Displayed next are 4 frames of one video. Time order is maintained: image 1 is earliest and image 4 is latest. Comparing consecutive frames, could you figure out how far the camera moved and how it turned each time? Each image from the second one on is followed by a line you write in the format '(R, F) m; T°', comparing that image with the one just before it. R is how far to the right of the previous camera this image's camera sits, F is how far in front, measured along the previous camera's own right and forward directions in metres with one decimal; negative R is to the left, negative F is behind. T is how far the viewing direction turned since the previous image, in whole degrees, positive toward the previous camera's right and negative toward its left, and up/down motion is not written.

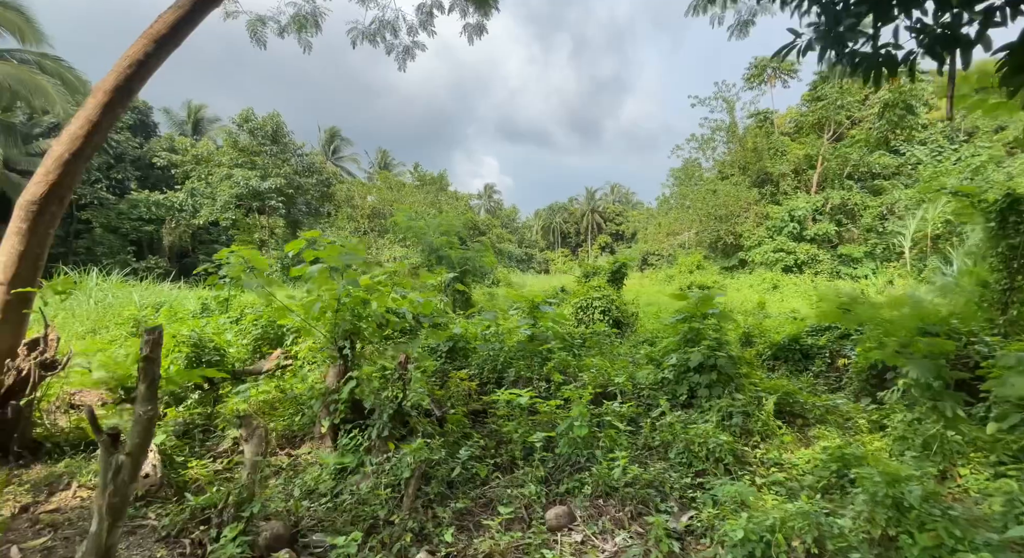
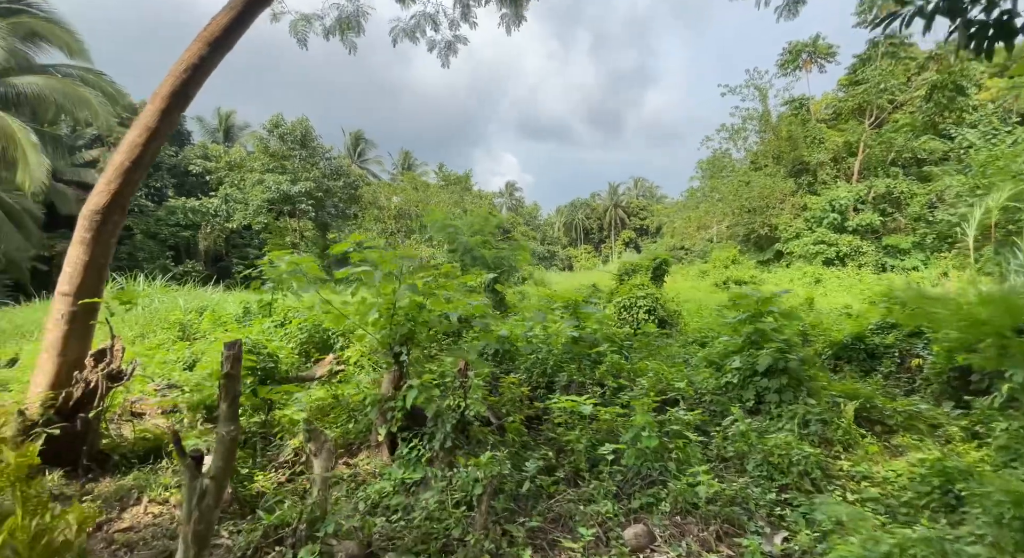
(-0.2, +0.1) m; -3°
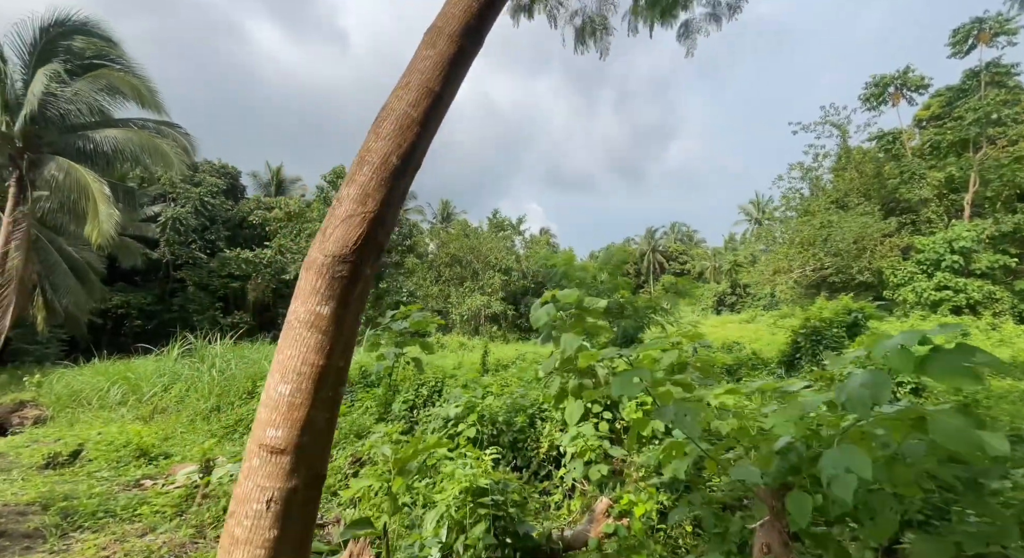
(-1.5, +1.3) m; -3°
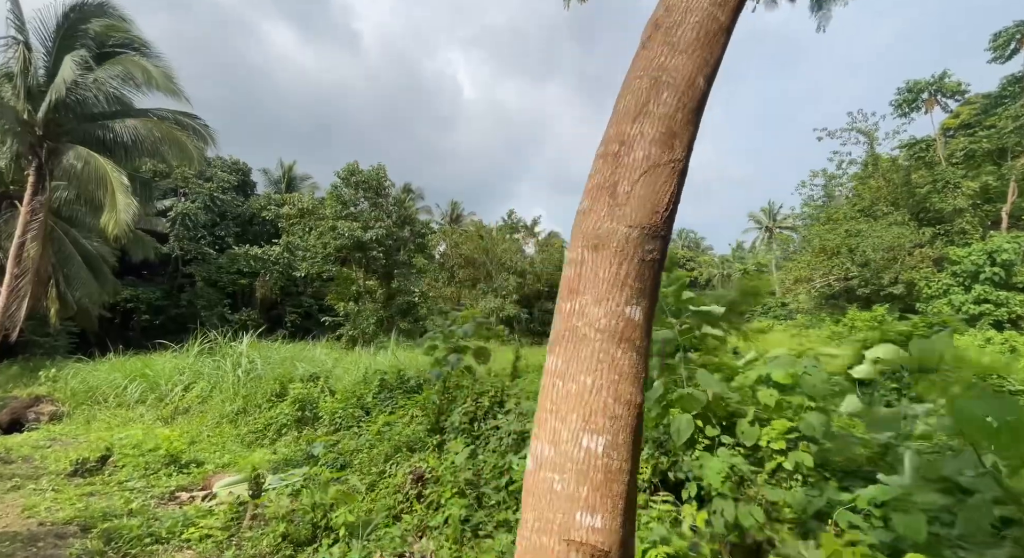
(-0.5, +0.4) m; 0°
